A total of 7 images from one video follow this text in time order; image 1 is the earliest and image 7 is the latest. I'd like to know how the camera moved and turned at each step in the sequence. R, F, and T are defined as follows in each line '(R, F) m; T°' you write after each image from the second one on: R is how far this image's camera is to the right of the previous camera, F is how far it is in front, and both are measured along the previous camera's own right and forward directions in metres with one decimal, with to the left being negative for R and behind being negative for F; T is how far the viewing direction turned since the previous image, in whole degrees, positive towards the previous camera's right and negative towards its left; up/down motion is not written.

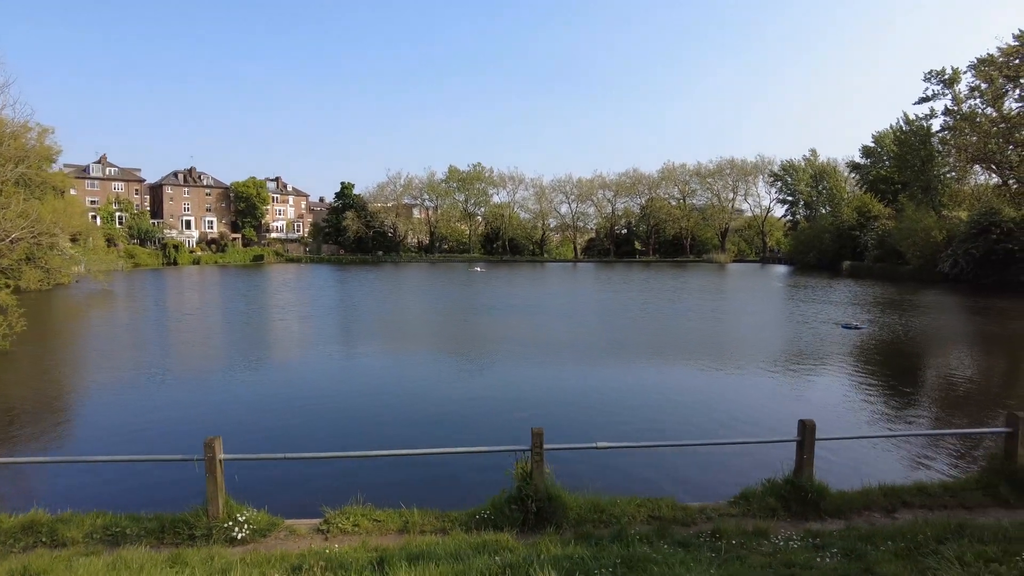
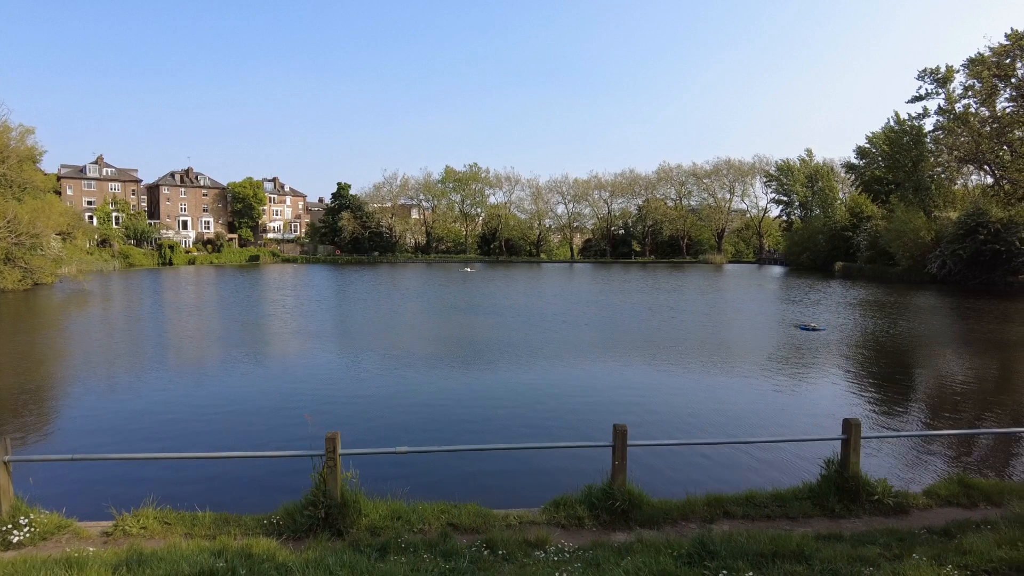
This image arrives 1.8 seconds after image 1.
(+1.2, +0.1) m; -1°
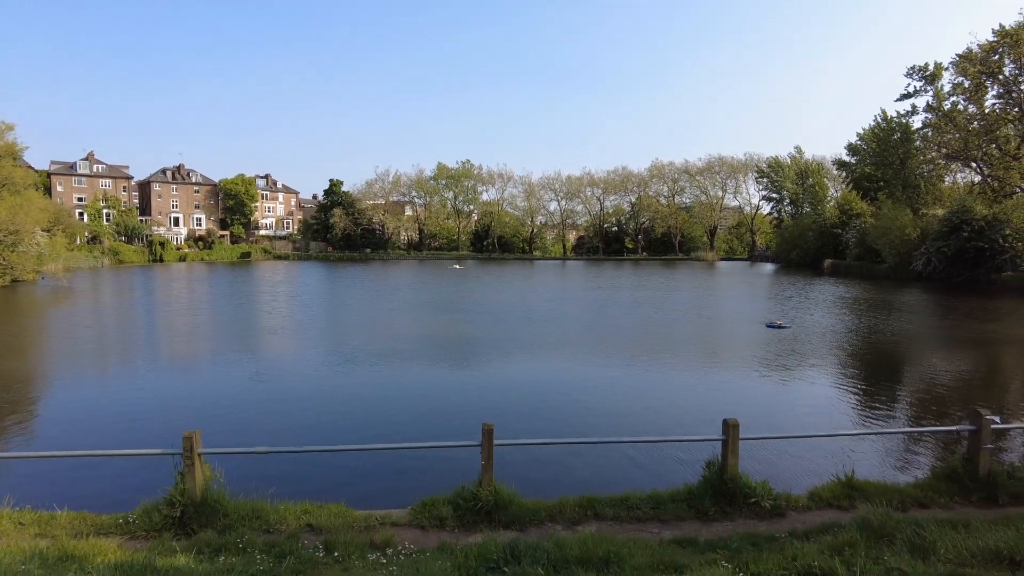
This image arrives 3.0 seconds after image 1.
(+0.8, +0.1) m; 0°
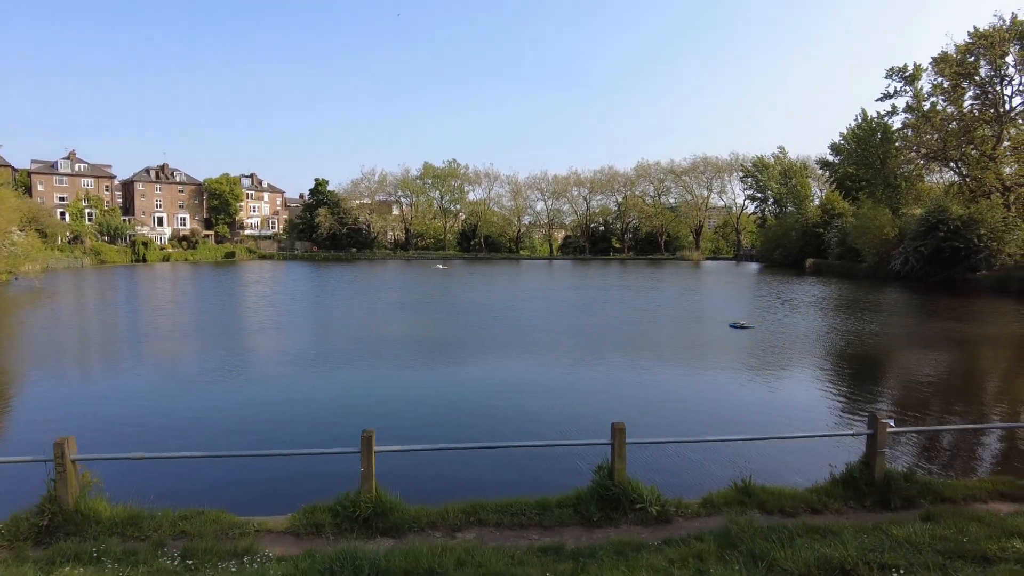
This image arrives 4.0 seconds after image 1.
(+0.7, 0.0) m; +1°
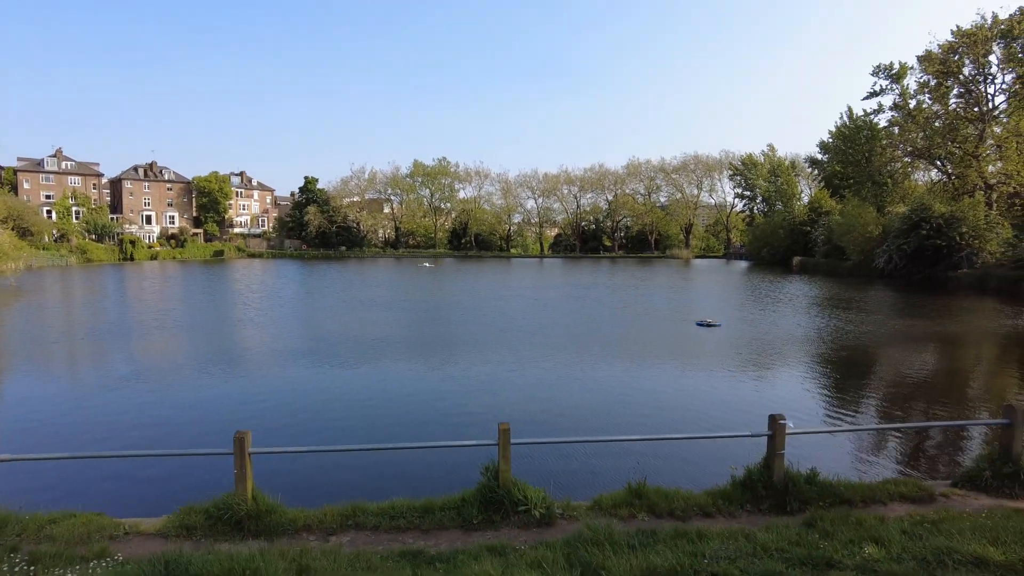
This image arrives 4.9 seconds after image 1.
(+0.7, +0.1) m; 0°
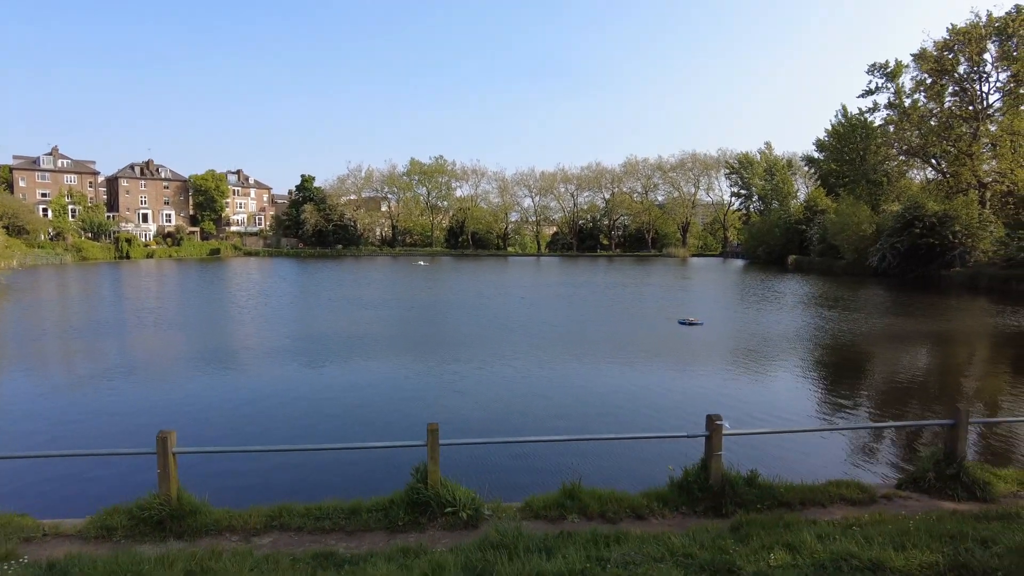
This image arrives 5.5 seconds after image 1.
(+0.4, 0.0) m; 0°
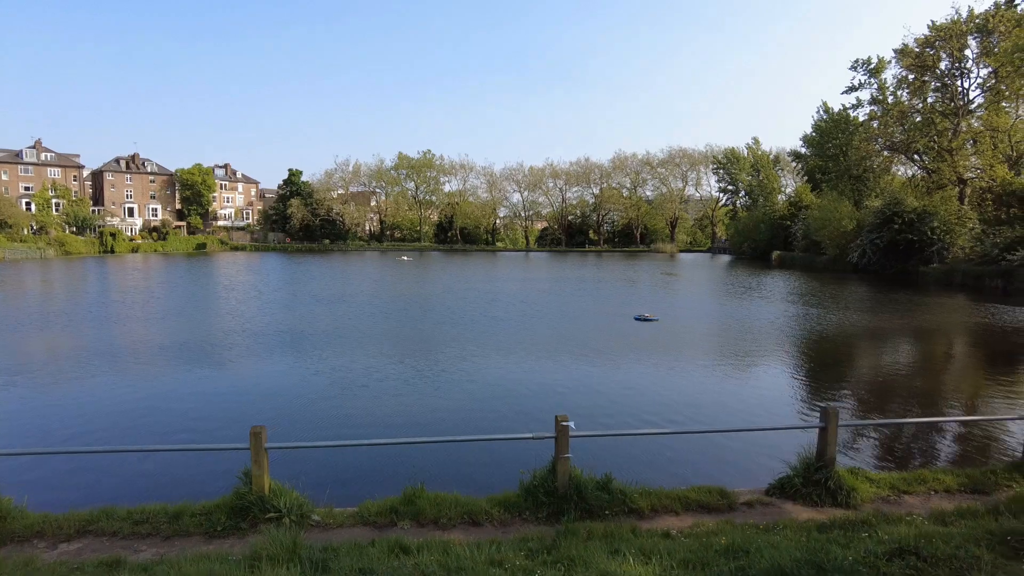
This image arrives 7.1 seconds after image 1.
(+0.9, +0.2) m; 0°
